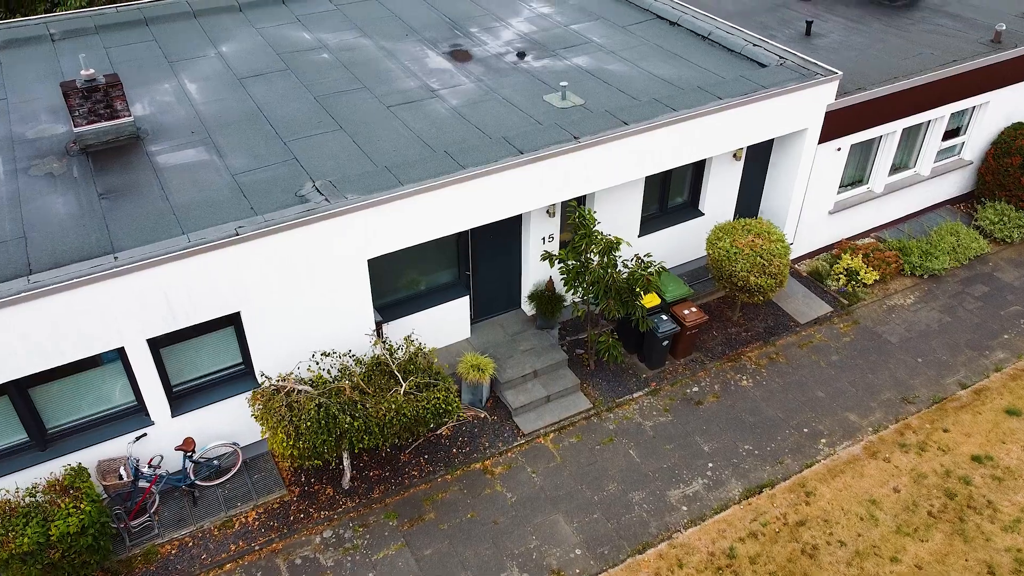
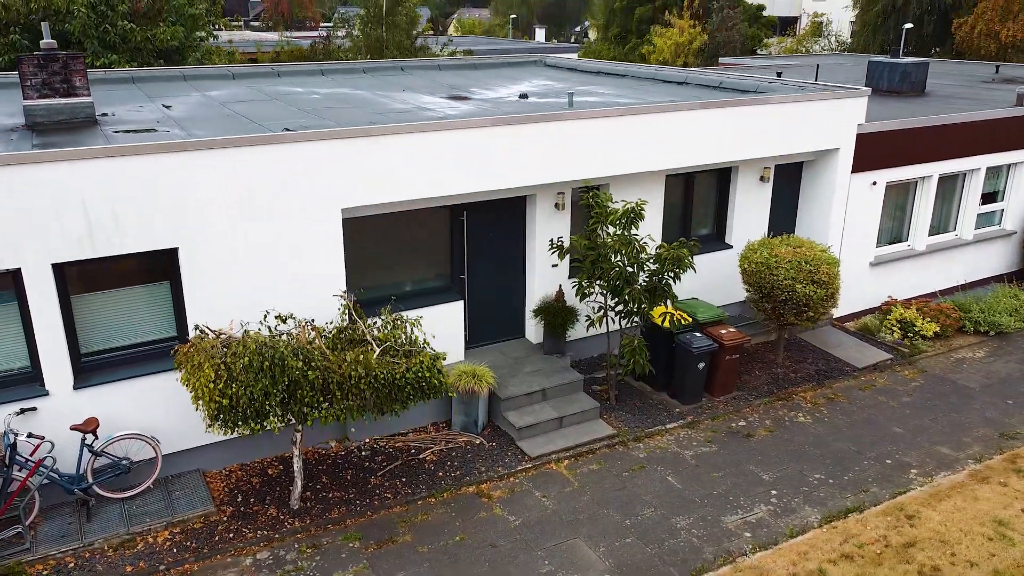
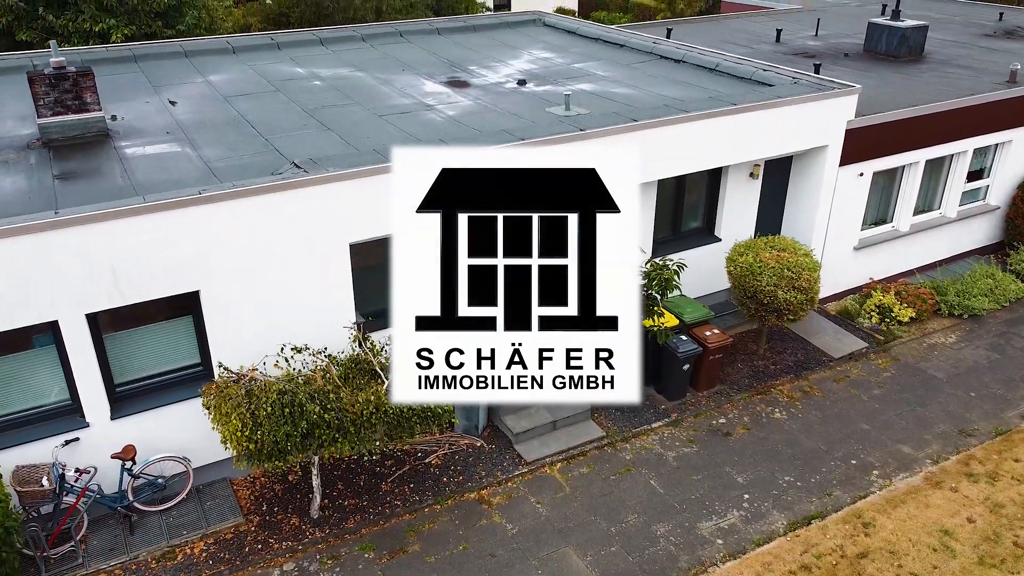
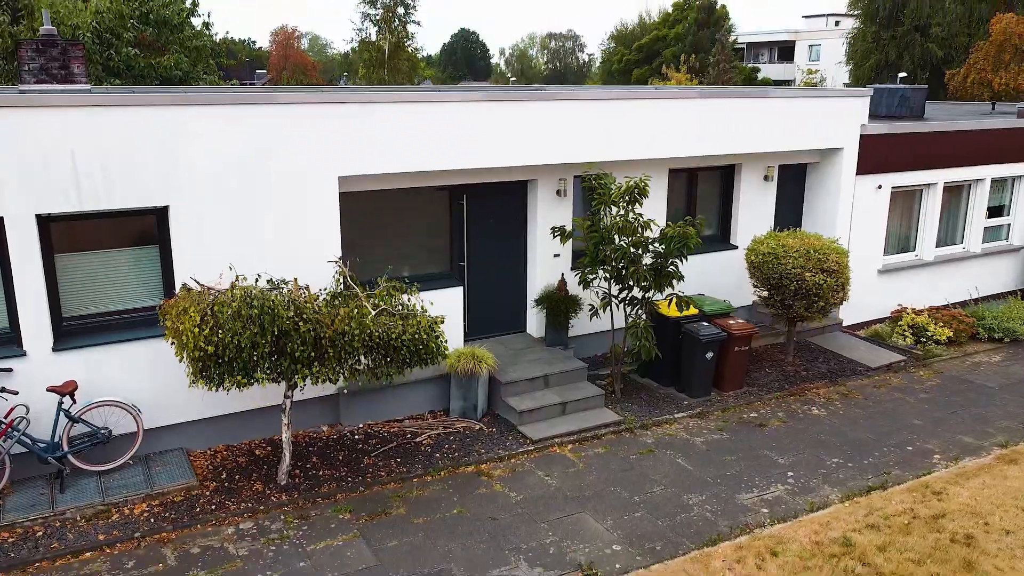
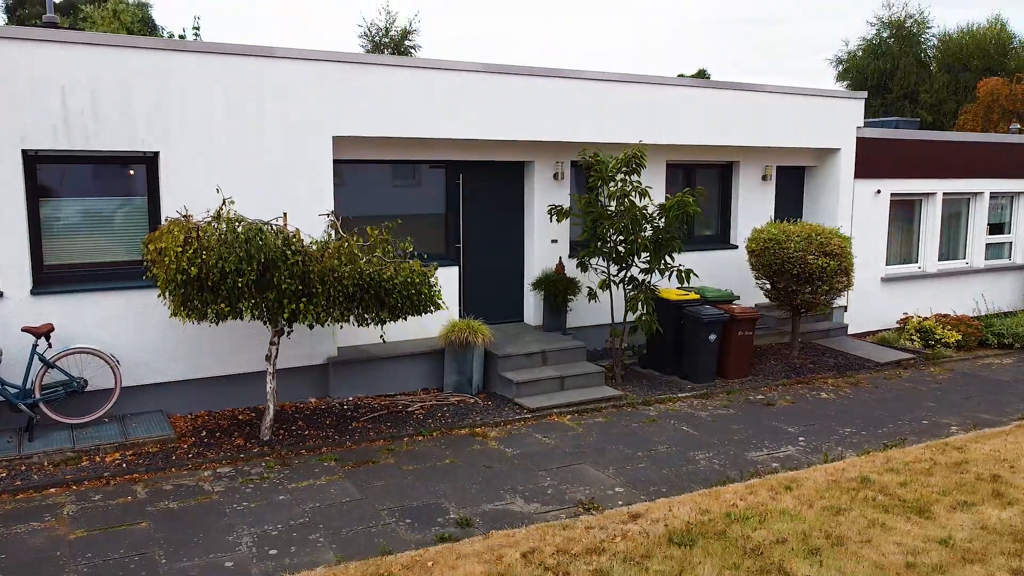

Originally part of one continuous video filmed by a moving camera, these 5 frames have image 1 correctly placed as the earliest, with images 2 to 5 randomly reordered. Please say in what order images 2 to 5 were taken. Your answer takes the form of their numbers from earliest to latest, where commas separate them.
3, 2, 4, 5
